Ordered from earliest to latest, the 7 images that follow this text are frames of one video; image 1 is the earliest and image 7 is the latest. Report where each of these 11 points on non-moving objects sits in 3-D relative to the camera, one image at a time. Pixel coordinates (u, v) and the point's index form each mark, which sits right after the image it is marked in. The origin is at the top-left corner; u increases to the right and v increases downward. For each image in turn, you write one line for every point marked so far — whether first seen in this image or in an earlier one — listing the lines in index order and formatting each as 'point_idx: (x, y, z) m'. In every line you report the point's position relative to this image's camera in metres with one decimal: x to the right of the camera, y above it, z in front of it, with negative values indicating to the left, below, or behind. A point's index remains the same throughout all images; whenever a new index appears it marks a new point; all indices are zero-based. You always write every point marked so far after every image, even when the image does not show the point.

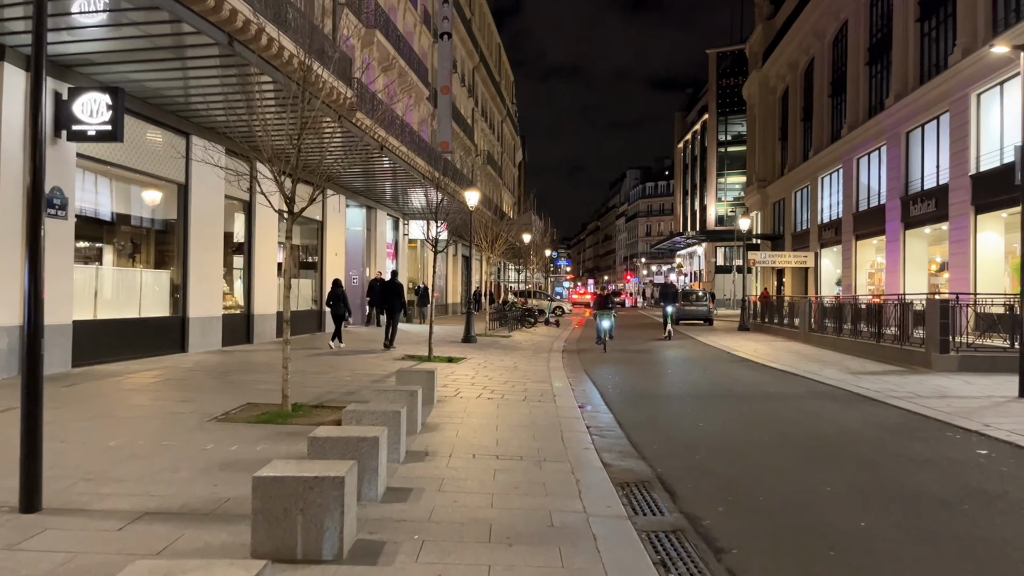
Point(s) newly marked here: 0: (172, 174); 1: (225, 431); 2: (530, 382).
0: (-5.4, +1.8, +12.9) m
1: (-2.3, -1.2, +6.6) m
2: (+0.2, -1.2, +10.8) m
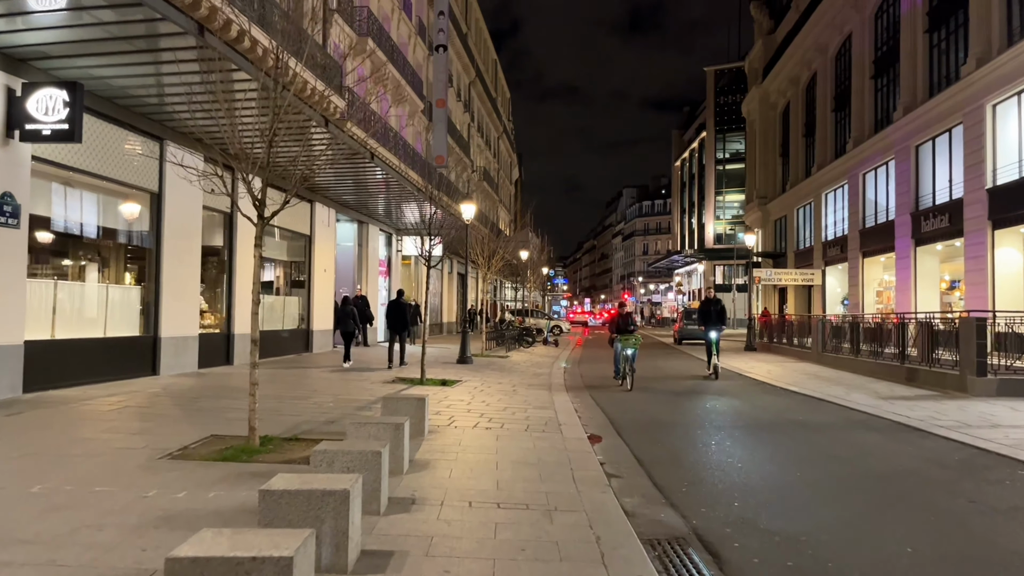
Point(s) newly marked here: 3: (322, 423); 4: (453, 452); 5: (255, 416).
0: (-5.4, +1.5, +11.9) m
1: (-2.3, -1.3, +5.6) m
2: (+0.2, -1.4, +9.8) m
3: (-1.8, -1.3, +7.9) m
4: (-0.5, -1.3, +6.7) m
5: (-2.0, -1.0, +6.5) m
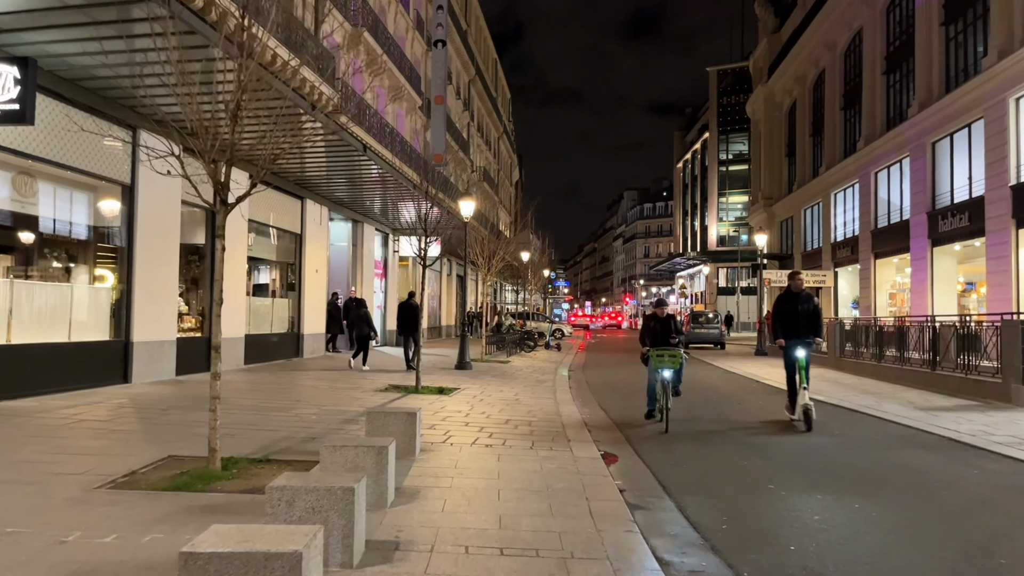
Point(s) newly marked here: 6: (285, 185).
0: (-5.4, +1.5, +11.0) m
1: (-2.3, -1.2, +4.7) m
2: (+0.3, -1.4, +8.9) m
3: (-1.8, -1.3, +6.9) m
4: (-0.5, -1.3, +5.8) m
5: (-2.0, -1.0, +5.5) m
6: (-4.7, +2.1, +17.0) m
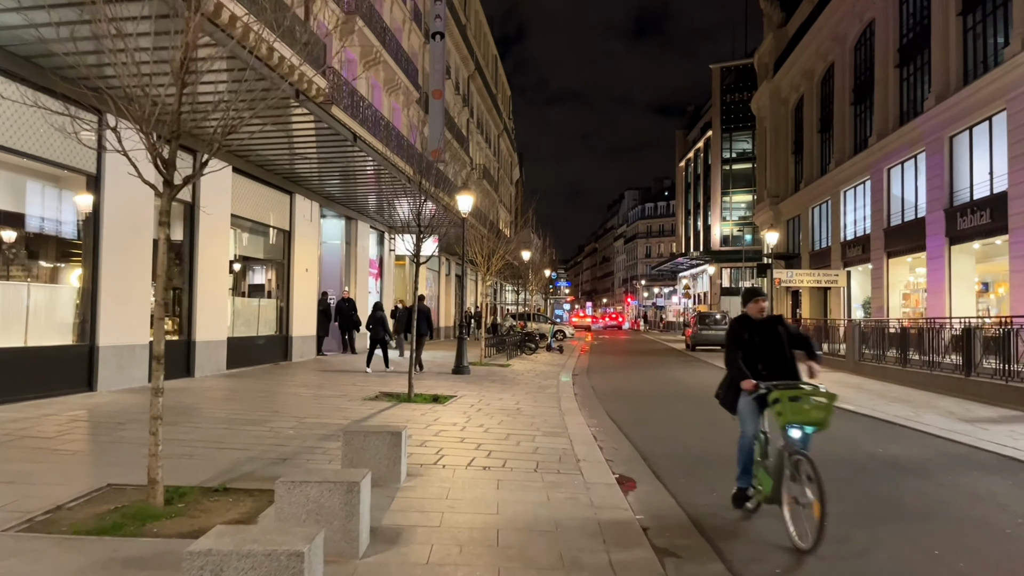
0: (-5.4, +1.5, +10.1) m
1: (-2.3, -1.2, +3.7) m
2: (+0.3, -1.4, +7.9) m
3: (-1.8, -1.3, +6.0) m
4: (-0.4, -1.3, +4.9) m
5: (-2.0, -1.0, +4.6) m
6: (-4.7, +2.1, +16.1) m
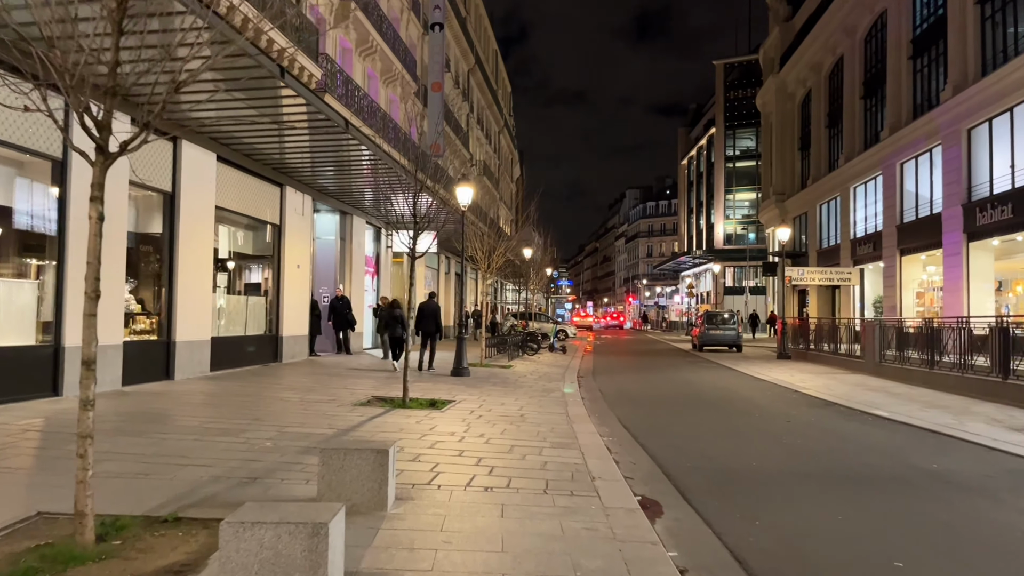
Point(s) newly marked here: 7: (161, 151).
0: (-5.3, +1.6, +9.2) m
1: (-2.2, -1.2, +2.9) m
2: (+0.3, -1.4, +7.1) m
3: (-1.7, -1.2, +5.2) m
4: (-0.4, -1.3, +4.0) m
5: (-1.9, -0.9, +3.8) m
6: (-4.6, +2.2, +15.2) m
7: (-5.0, +1.9, +11.6) m
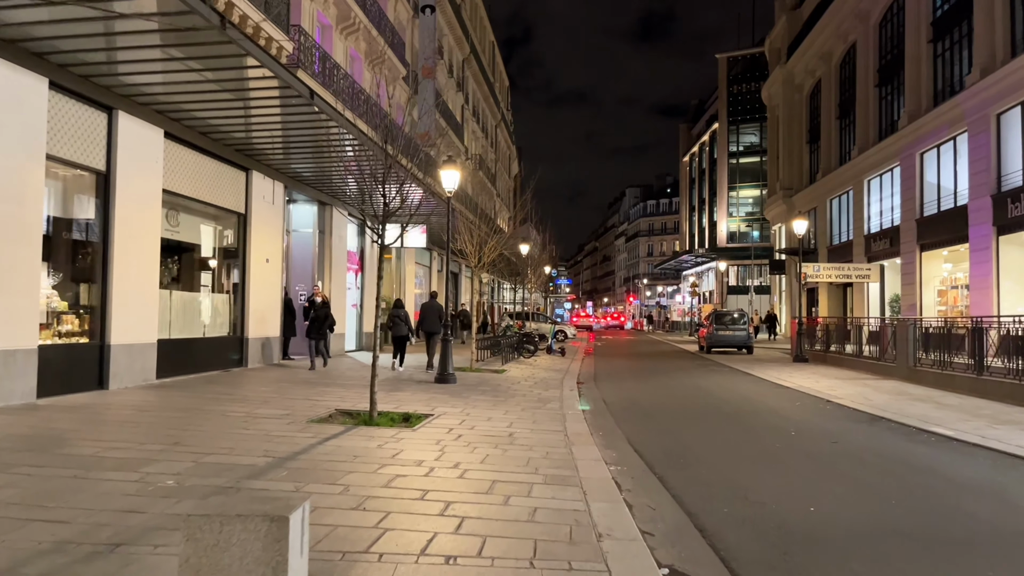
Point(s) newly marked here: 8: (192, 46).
0: (-5.4, +1.7, +7.6) m
1: (-2.3, -1.1, +1.3) m
2: (+0.2, -1.3, +5.5) m
3: (-1.9, -1.2, +3.5) m
4: (-0.5, -1.2, +2.4) m
5: (-2.1, -0.9, +2.1) m
6: (-4.8, +2.2, +13.6) m
7: (-5.1, +2.0, +10.0) m
8: (-3.6, +2.8, +9.5) m
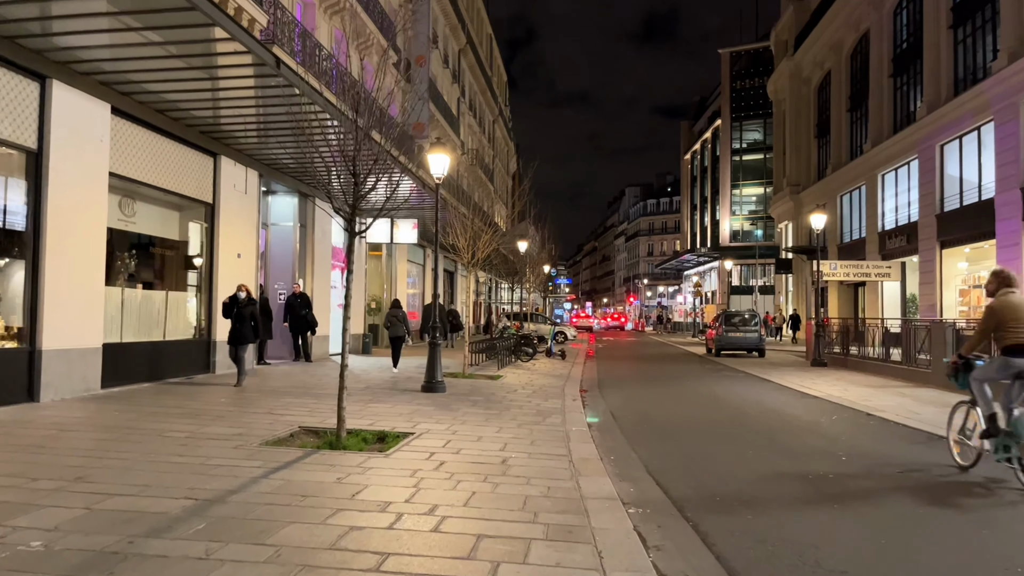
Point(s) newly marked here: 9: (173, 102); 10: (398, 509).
0: (-5.5, +1.7, +6.3) m
1: (-2.4, -1.1, -0.1) m
2: (+0.1, -1.3, +4.1) m
3: (-1.9, -1.1, +2.2) m
4: (-0.6, -1.2, +1.1) m
5: (-2.1, -0.8, +0.8) m
6: (-4.8, +2.3, +12.3) m
7: (-5.2, +2.0, +8.7) m
8: (-3.7, +2.8, +8.1) m
9: (-4.5, +2.5, +11.0) m
10: (-0.7, -1.3, +4.8) m
